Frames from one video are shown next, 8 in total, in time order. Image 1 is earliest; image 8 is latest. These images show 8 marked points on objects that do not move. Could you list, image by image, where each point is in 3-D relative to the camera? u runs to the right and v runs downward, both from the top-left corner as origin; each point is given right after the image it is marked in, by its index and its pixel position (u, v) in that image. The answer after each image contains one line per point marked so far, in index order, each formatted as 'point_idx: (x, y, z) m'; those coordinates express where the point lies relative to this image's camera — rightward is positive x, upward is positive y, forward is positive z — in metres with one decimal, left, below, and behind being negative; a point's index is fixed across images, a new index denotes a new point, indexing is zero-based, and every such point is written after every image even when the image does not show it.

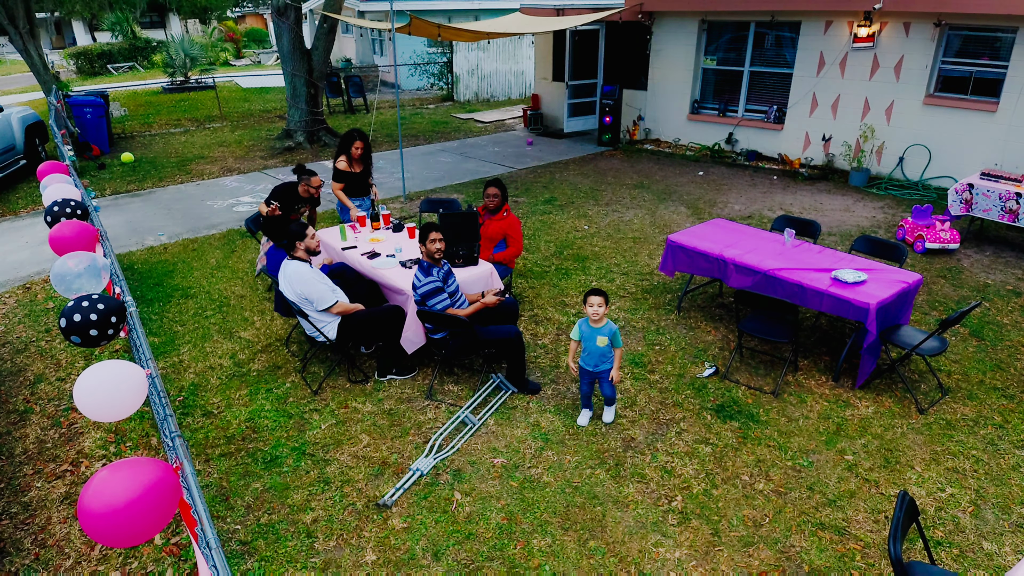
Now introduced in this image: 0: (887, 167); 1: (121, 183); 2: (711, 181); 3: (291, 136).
0: (+3.2, +1.0, +5.4) m
1: (-3.6, +1.0, +5.8) m
2: (+1.7, +0.9, +5.5) m
3: (-2.4, +1.6, +6.9) m
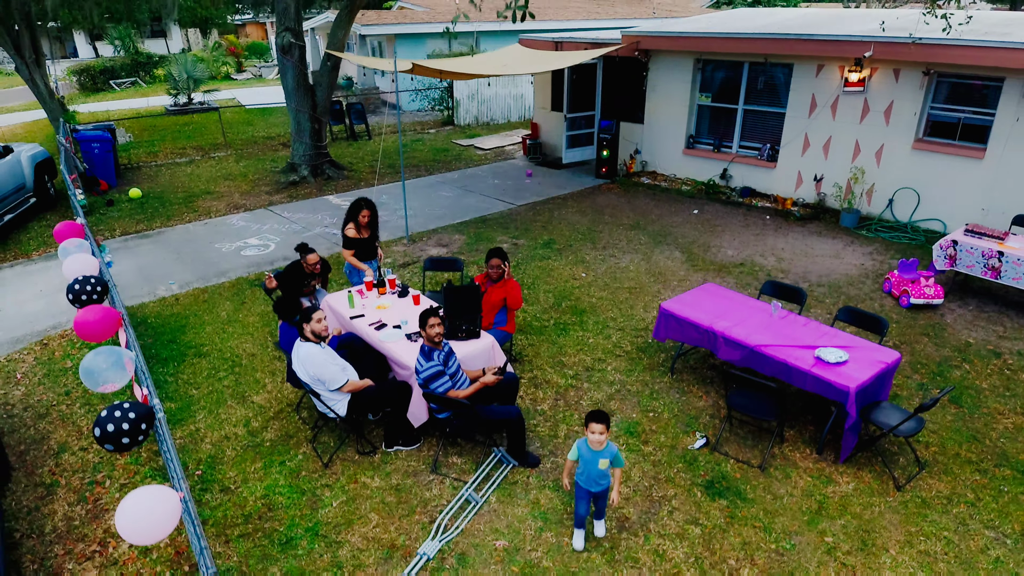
0: (+3.2, +0.7, +5.5) m
1: (-3.6, +0.6, +5.9) m
2: (+1.7, +0.6, +5.6) m
3: (-2.4, +1.3, +7.1) m
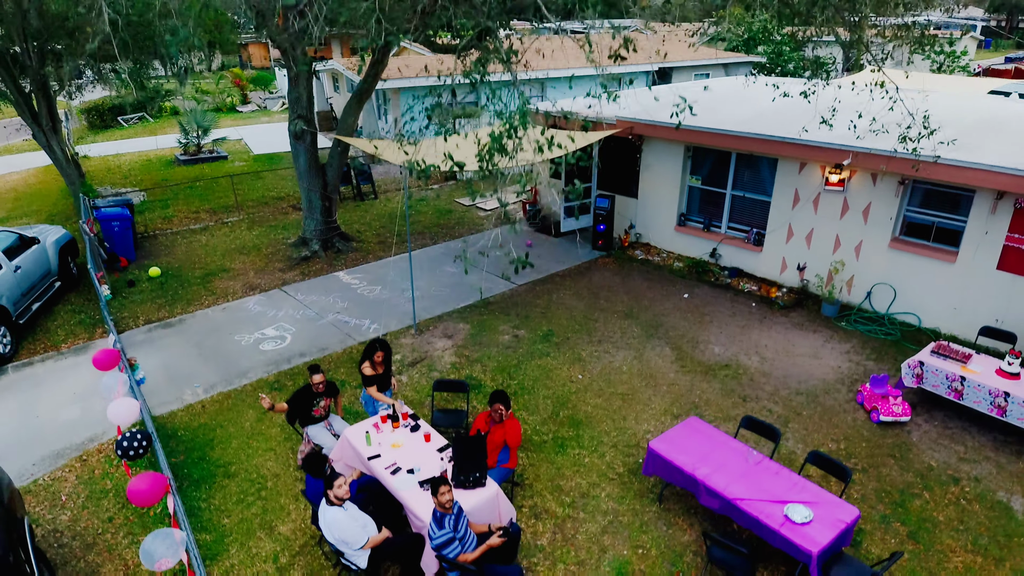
0: (+3.2, -0.1, +5.9) m
1: (-3.5, -0.2, +6.3) m
2: (+1.7, -0.2, +6.0) m
3: (-2.4, +0.5, +7.4) m
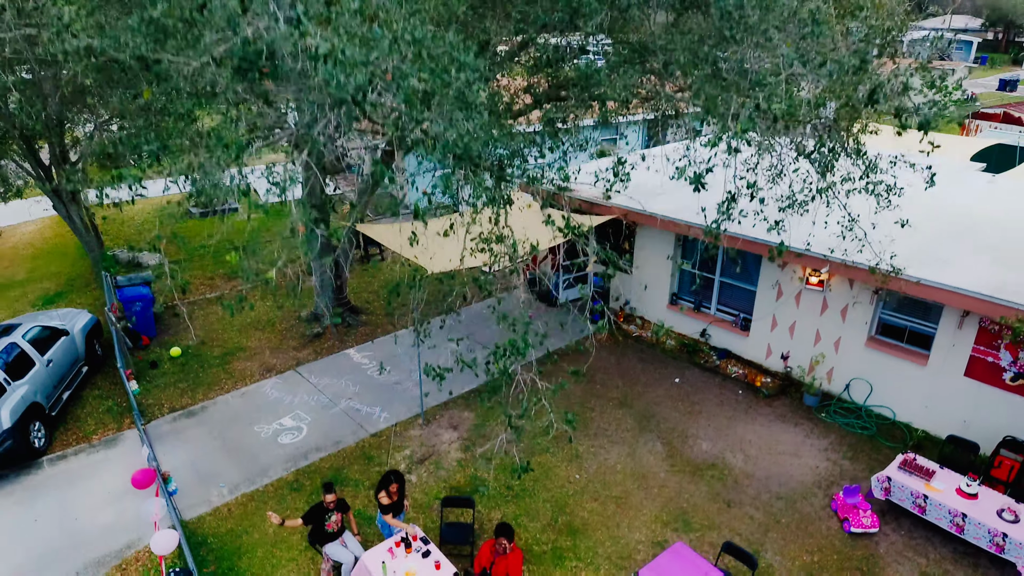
0: (+3.2, -1.0, +6.3) m
1: (-3.5, -1.1, +6.7) m
2: (+1.7, -1.1, +6.4) m
3: (-2.4, -0.4, +7.8) m
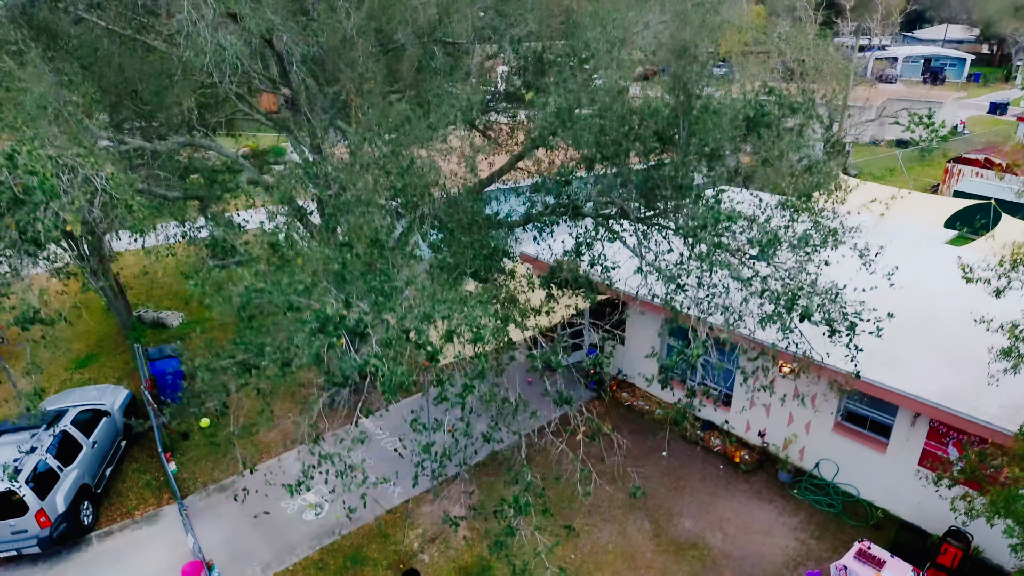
0: (+3.2, -1.9, +6.9) m
1: (-3.5, -2.0, +7.3) m
2: (+1.8, -2.0, +7.0) m
3: (-2.4, -1.3, +8.5) m
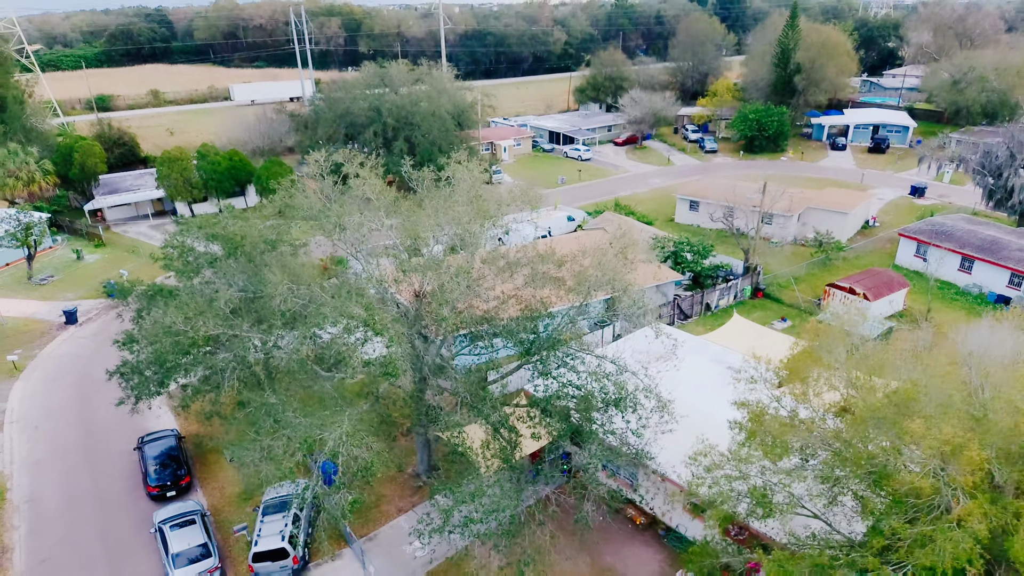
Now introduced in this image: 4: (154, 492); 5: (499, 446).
0: (+3.4, -5.0, +13.3) m
1: (-3.3, -5.2, +13.7) m
2: (+1.9, -5.1, +13.4) m
3: (-2.2, -4.4, +14.9) m
4: (-8.4, -4.8, +14.9) m
5: (-0.3, -3.0, +12.0) m
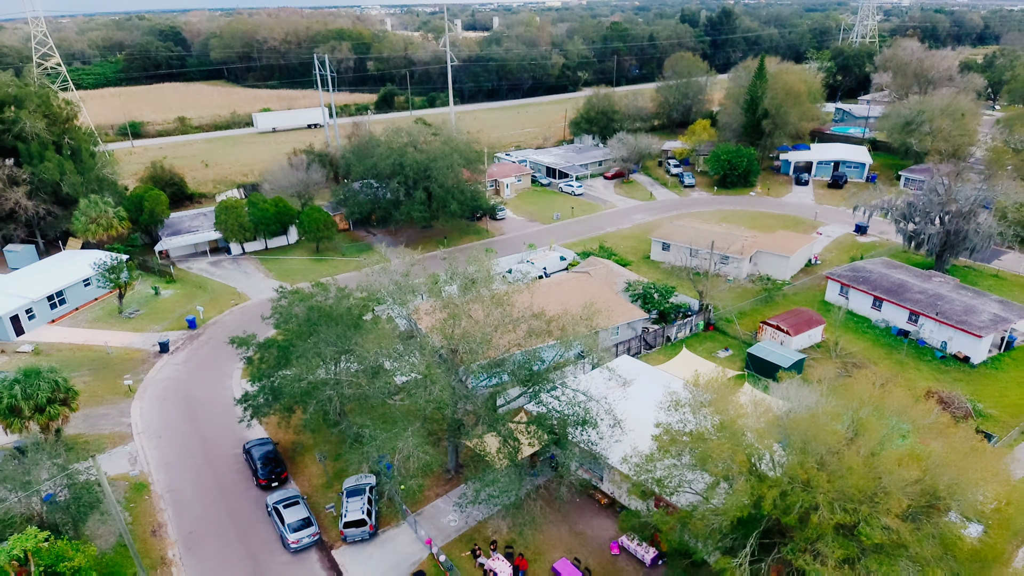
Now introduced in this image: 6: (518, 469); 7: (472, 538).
0: (+3.5, -6.7, +19.5) m
1: (-3.2, -6.8, +19.9) m
2: (+2.1, -6.8, +19.6) m
3: (-2.1, -6.1, +21.1) m
4: (-8.3, -6.5, +21.1) m
5: (-0.1, -4.7, +18.1) m
6: (+0.2, -5.1, +17.9) m
7: (-1.2, -7.4, +18.7) m
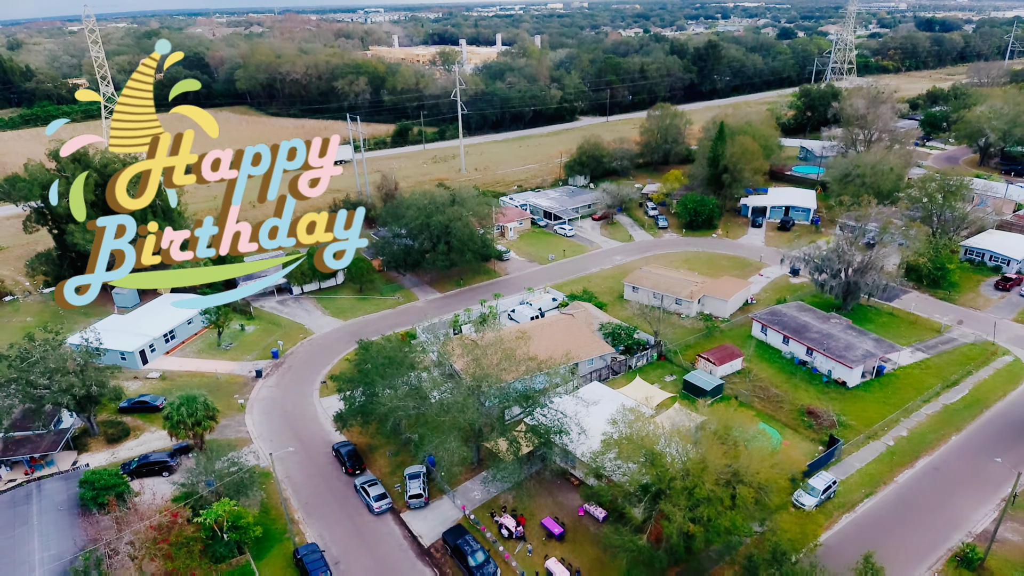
0: (+3.7, -9.3, +30.1) m
1: (-3.0, -9.5, +30.6) m
2: (+2.2, -9.5, +30.2) m
3: (-1.9, -8.8, +31.7) m
4: (-8.1, -9.2, +31.8) m
5: (0.0, -7.4, +28.8) m
6: (+0.3, -7.8, +28.5) m
7: (-1.0, -10.0, +29.3) m
